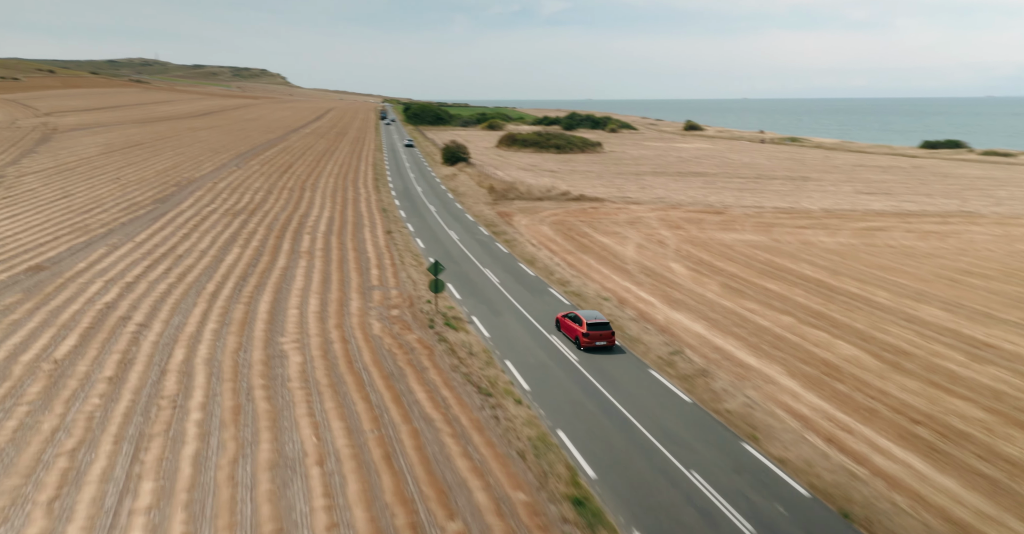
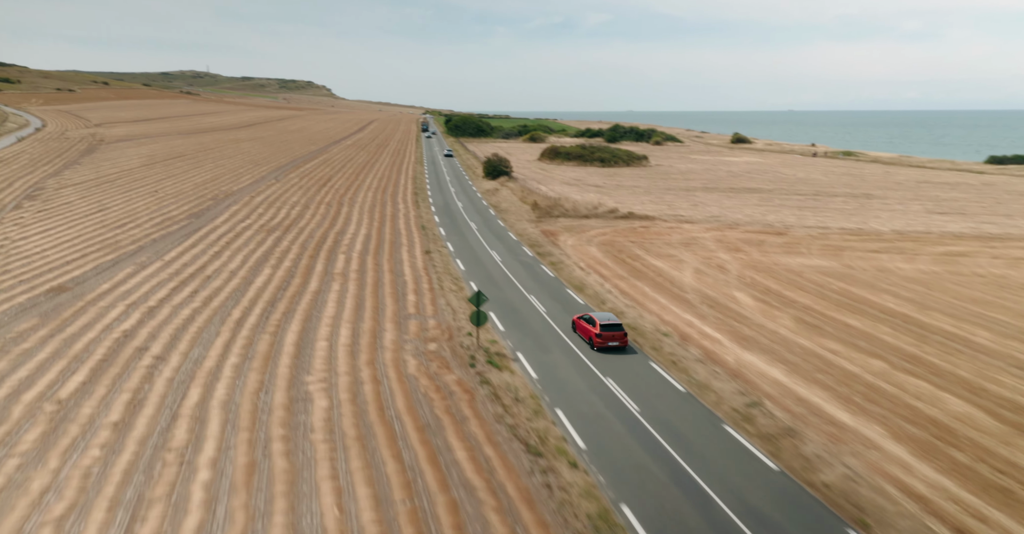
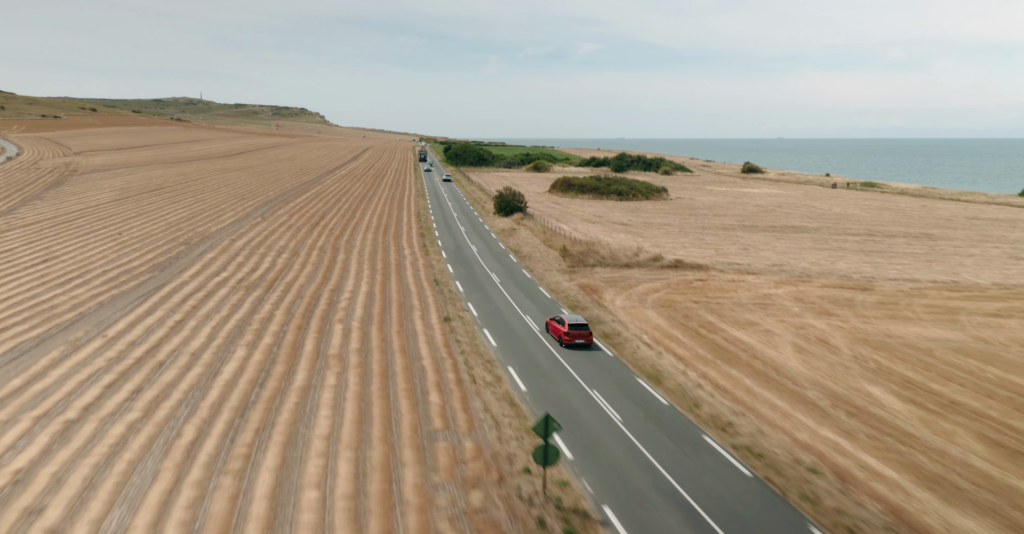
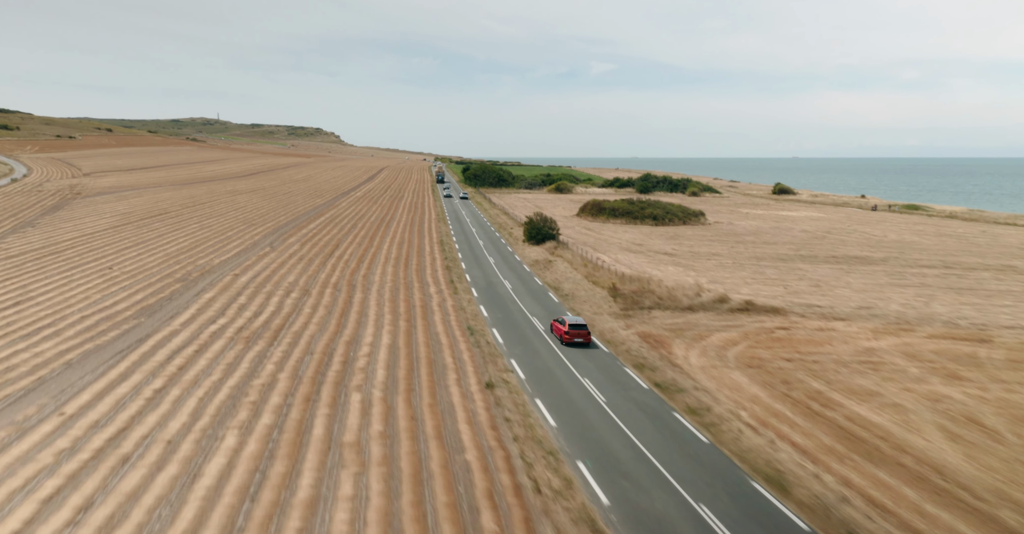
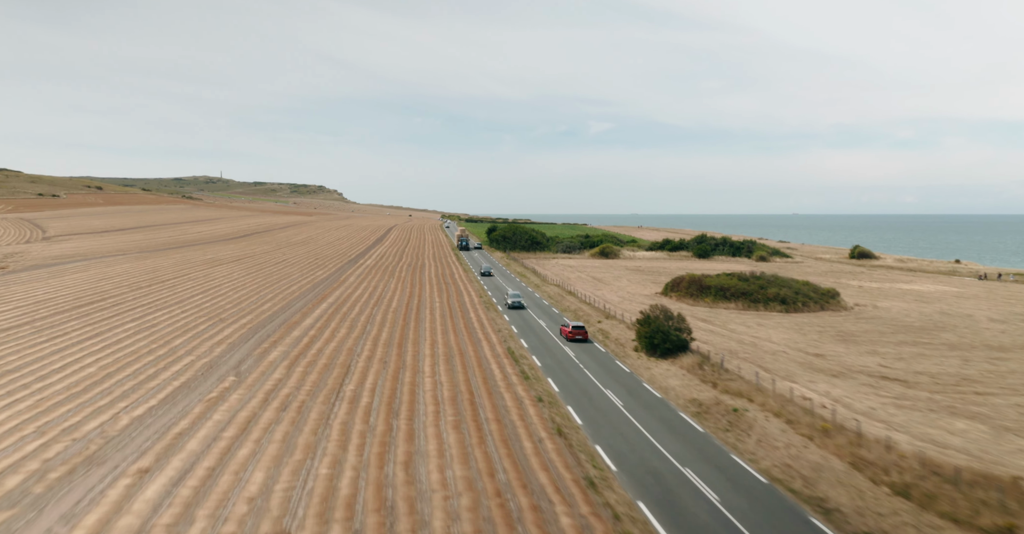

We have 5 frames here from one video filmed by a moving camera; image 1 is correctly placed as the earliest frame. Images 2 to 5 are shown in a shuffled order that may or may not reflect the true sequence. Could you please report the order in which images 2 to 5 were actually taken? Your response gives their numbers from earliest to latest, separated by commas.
2, 3, 4, 5
